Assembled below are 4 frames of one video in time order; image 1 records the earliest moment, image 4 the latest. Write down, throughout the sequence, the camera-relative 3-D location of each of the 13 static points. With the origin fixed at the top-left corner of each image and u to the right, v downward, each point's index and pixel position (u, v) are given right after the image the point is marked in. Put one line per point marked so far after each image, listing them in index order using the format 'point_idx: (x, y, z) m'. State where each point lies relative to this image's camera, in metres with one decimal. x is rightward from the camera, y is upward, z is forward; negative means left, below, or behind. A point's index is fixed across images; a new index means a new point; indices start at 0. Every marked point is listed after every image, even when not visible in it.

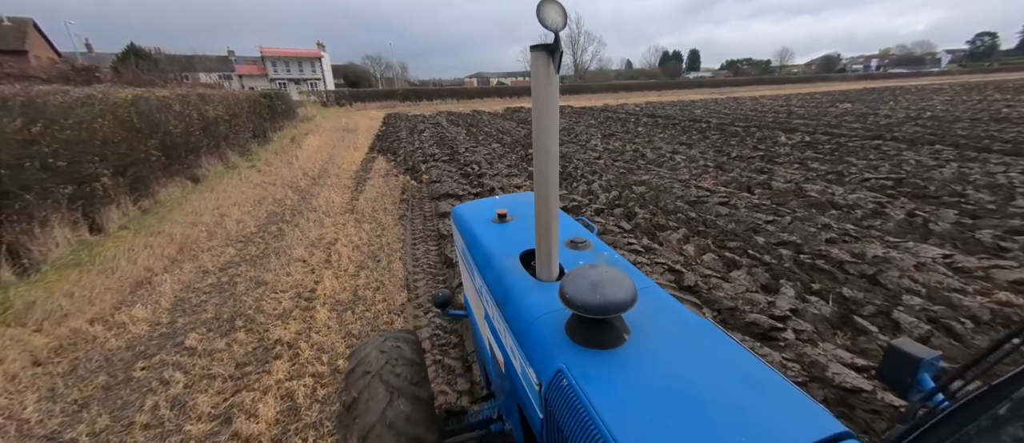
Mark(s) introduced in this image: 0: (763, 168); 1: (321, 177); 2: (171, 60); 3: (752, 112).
0: (+4.0, +0.9, +6.5) m
1: (-3.4, +0.8, +7.2) m
2: (-14.0, +6.6, +16.4) m
3: (+9.7, +4.4, +16.2) m
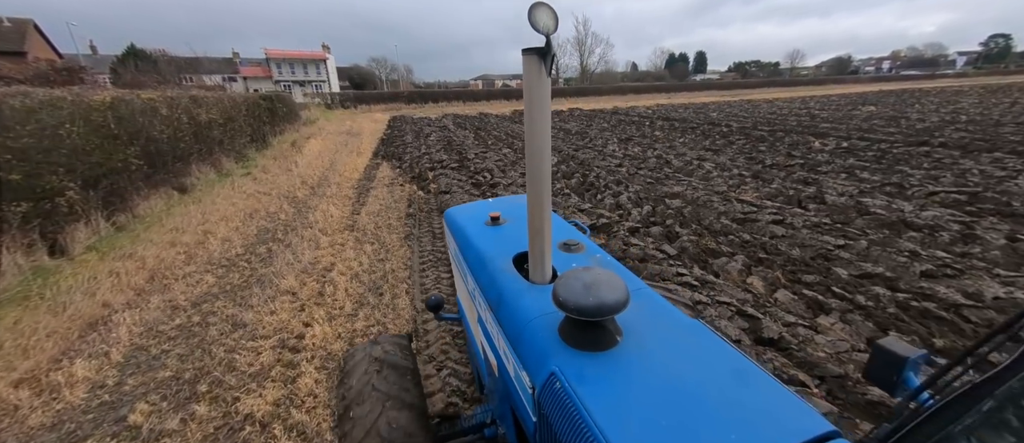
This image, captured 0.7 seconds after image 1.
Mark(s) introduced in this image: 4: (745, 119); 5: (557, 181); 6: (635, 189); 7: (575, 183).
0: (+4.3, +0.6, +5.8) m
1: (-3.2, +0.6, +6.7) m
2: (-13.6, +6.4, +16.0) m
3: (+10.1, +4.1, +15.5) m
4: (+8.5, +3.6, +14.2) m
5: (+0.7, +0.7, +6.5) m
6: (+1.8, +0.4, +5.7) m
7: (+1.0, +0.6, +6.2) m
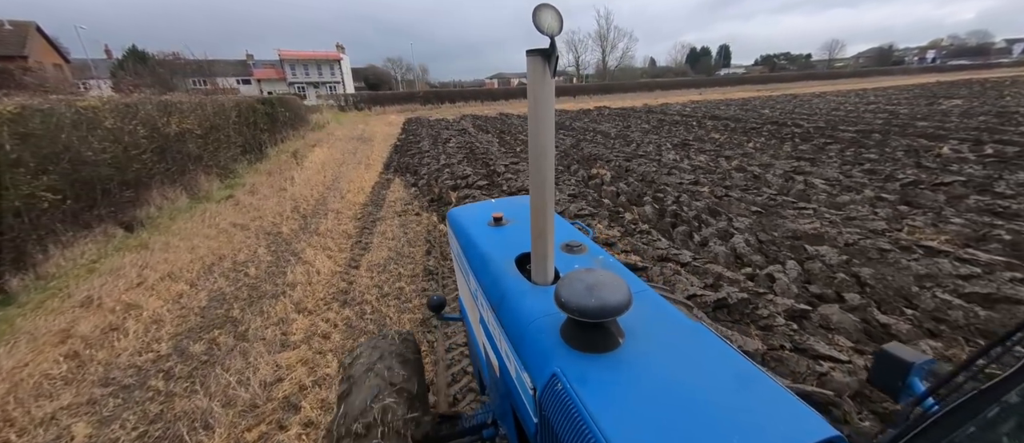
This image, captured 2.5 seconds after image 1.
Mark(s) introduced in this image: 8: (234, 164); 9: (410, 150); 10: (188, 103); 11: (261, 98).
0: (+4.9, +0.2, +4.1) m
1: (-2.6, +0.1, +5.2) m
2: (-12.7, +5.9, +14.9) m
3: (+11.0, +3.7, +13.5) m
4: (+9.4, +3.2, +12.3) m
5: (+1.3, +0.2, +4.9) m
6: (+2.4, 0.0, +4.0) m
7: (+1.6, +0.1, +4.6) m
8: (-5.0, +1.1, +7.3) m
9: (-2.6, +1.9, +10.4) m
10: (-5.3, +1.9, +6.5) m
11: (-6.3, +3.1, +10.1) m
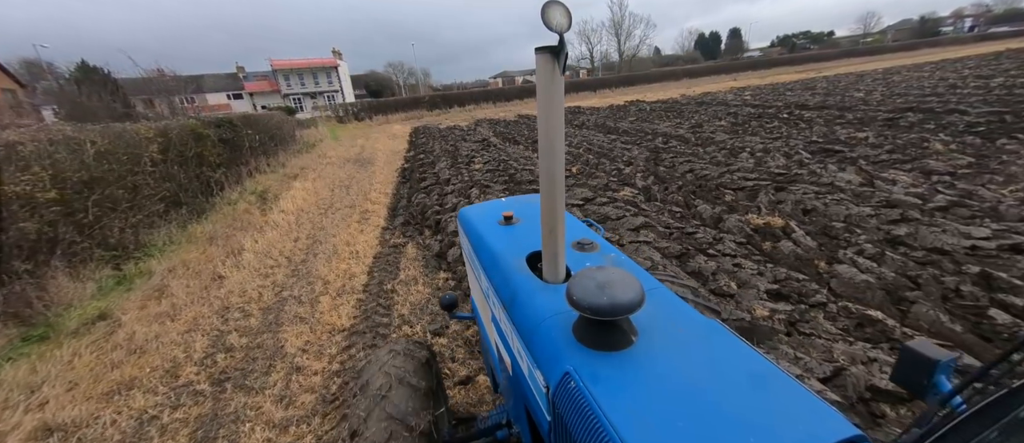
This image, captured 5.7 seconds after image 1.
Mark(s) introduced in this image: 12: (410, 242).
0: (+5.8, -0.5, +1.1) m
1: (-1.6, -1.0, +2.4) m
2: (-11.8, +4.3, +12.3) m
3: (+12.0, +3.4, +10.3) m
4: (+10.3, +2.8, +9.2) m
5: (+2.3, -0.7, +2.0) m
6: (+3.3, -0.8, +1.1) m
7: (+2.5, -0.7, +1.7) m
8: (-4.1, -0.1, +4.5) m
9: (-1.7, +0.9, +7.6) m
10: (-4.4, +0.7, +3.7) m
11: (-5.4, +1.9, +7.4) m
12: (-1.1, -0.2, +4.4) m
